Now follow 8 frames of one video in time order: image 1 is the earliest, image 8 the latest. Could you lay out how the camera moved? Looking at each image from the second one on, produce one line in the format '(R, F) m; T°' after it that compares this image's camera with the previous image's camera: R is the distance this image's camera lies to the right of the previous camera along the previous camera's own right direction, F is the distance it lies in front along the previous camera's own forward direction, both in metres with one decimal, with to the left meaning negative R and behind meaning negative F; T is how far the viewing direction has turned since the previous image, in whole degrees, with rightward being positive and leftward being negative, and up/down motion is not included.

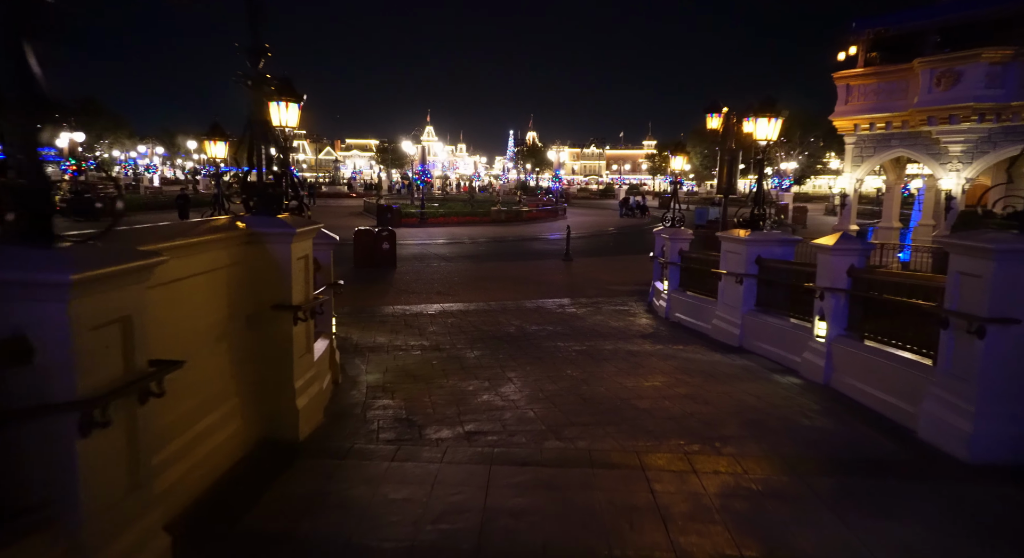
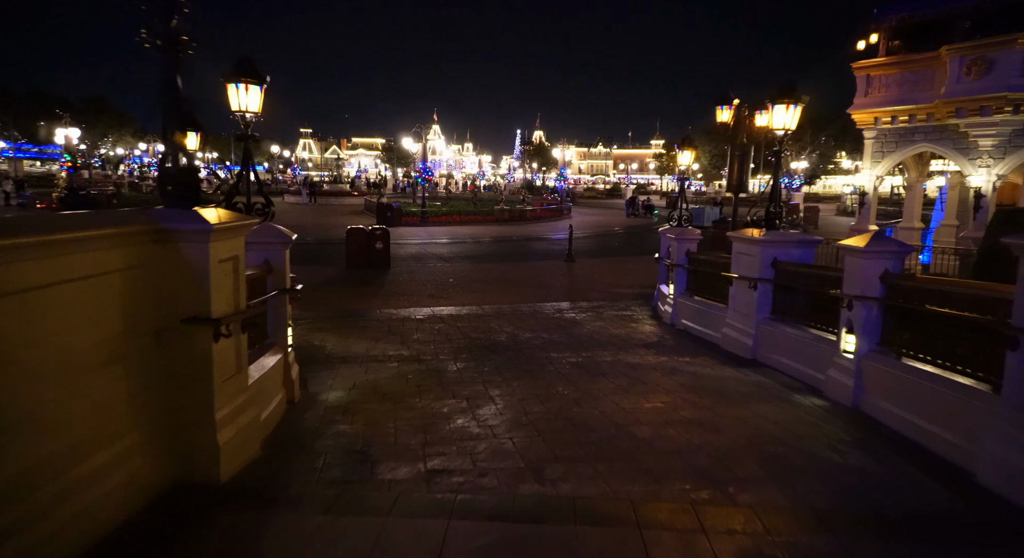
(+0.2, +0.8) m; -1°
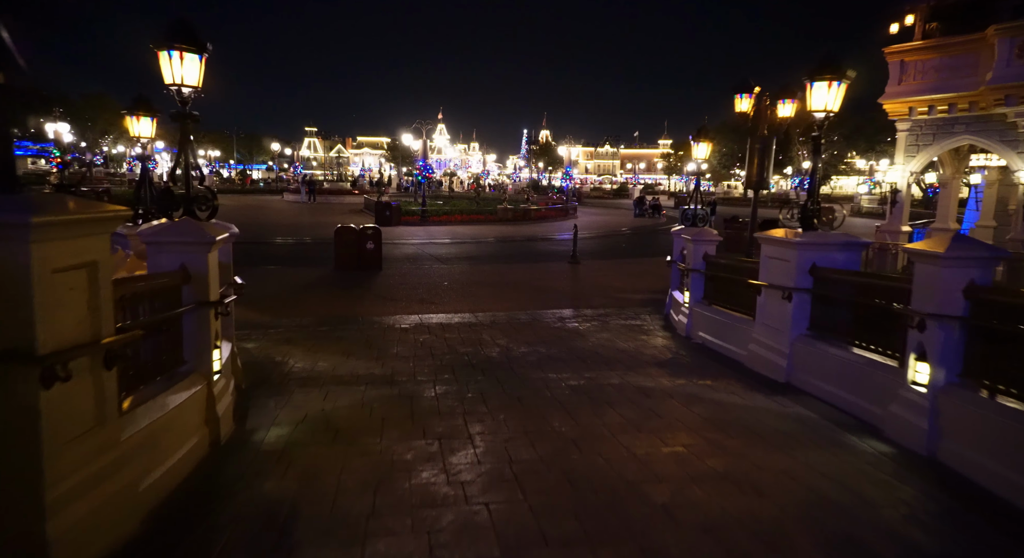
(+0.2, +1.1) m; -1°
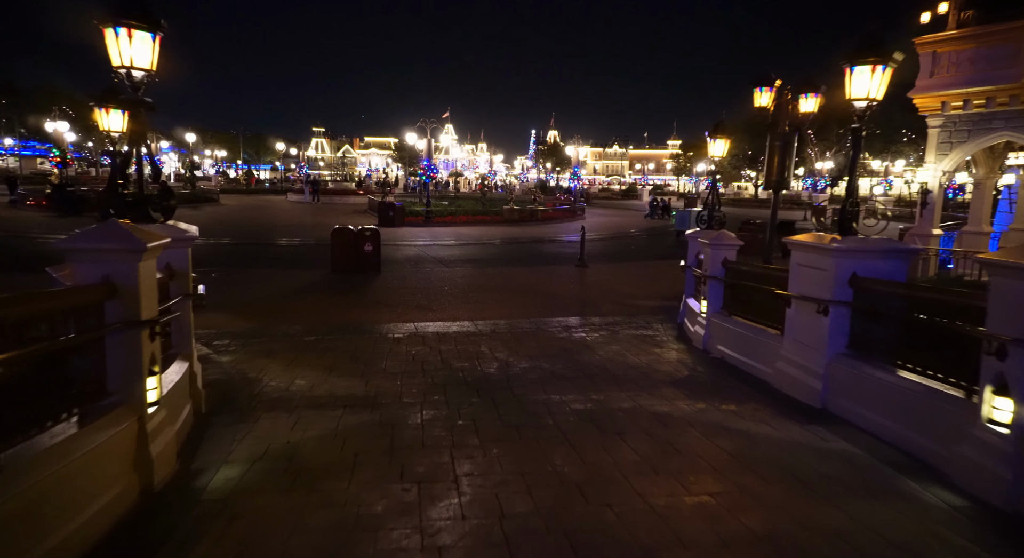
(+0.1, +0.7) m; -1°
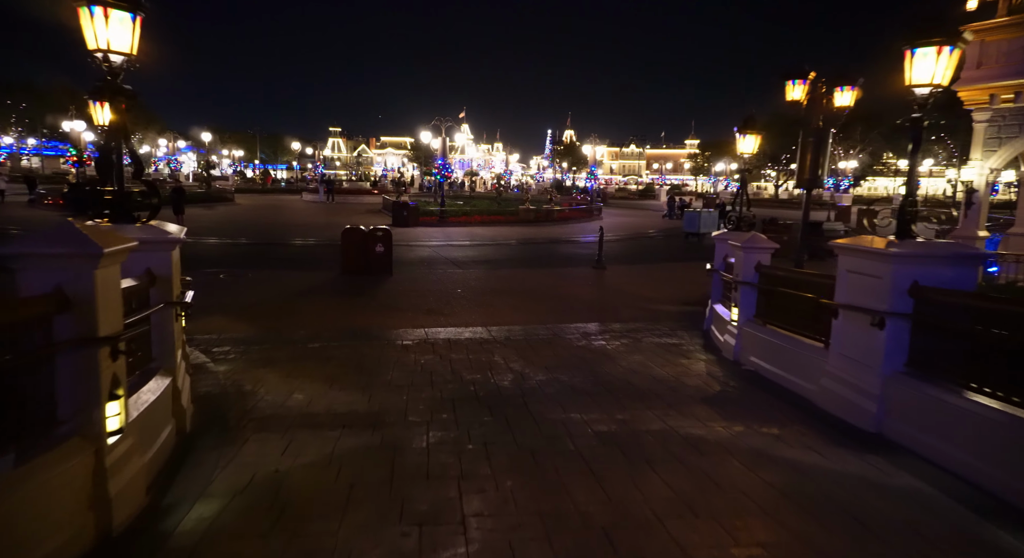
(0.0, +0.5) m; -1°
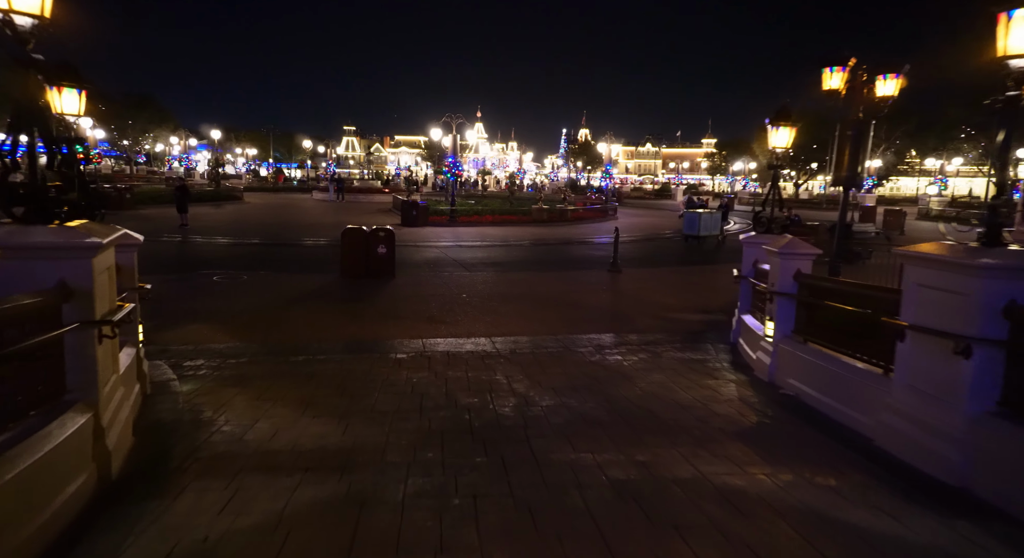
(+0.1, +0.9) m; -1°
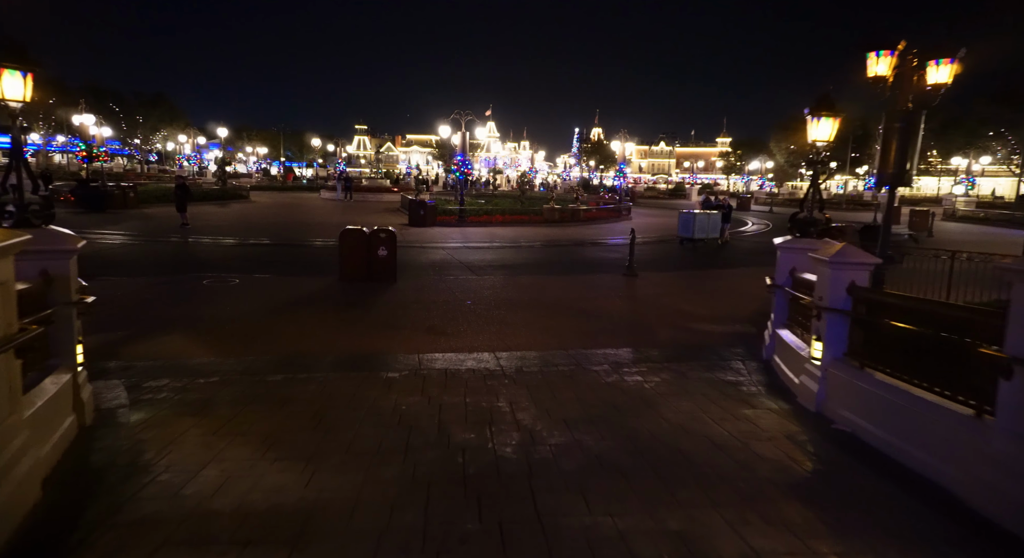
(+0.1, +0.9) m; -1°
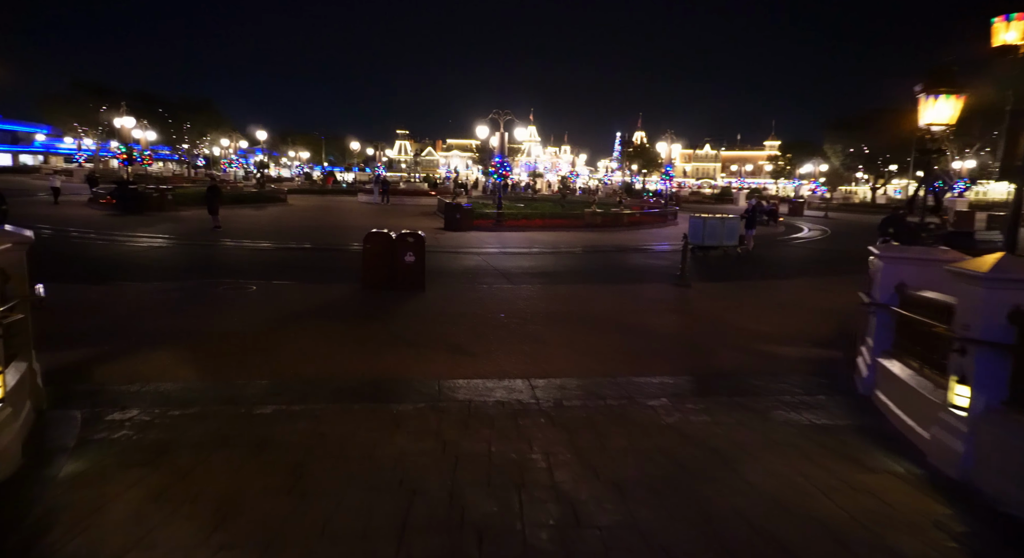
(0.0, +1.3) m; -4°
